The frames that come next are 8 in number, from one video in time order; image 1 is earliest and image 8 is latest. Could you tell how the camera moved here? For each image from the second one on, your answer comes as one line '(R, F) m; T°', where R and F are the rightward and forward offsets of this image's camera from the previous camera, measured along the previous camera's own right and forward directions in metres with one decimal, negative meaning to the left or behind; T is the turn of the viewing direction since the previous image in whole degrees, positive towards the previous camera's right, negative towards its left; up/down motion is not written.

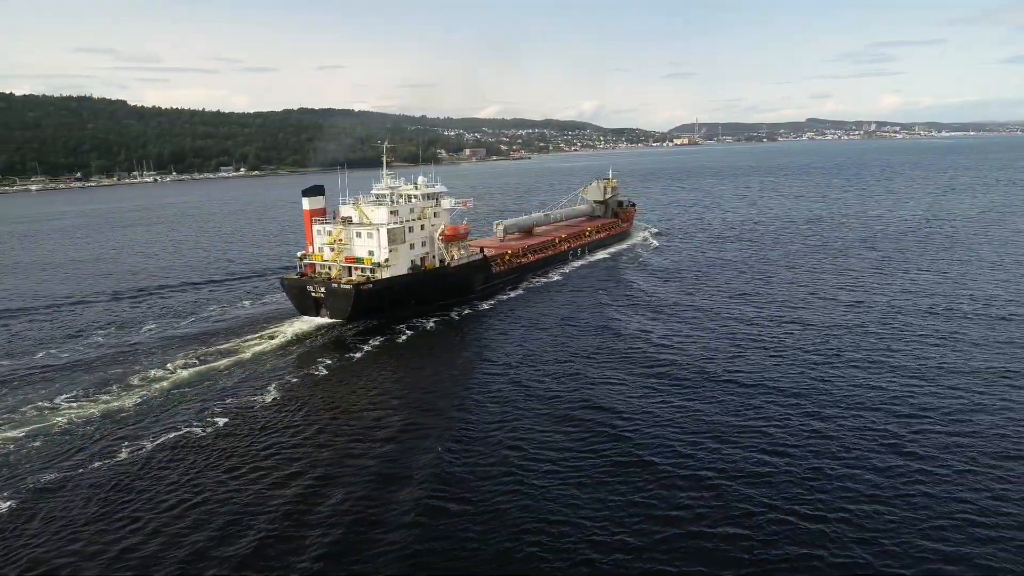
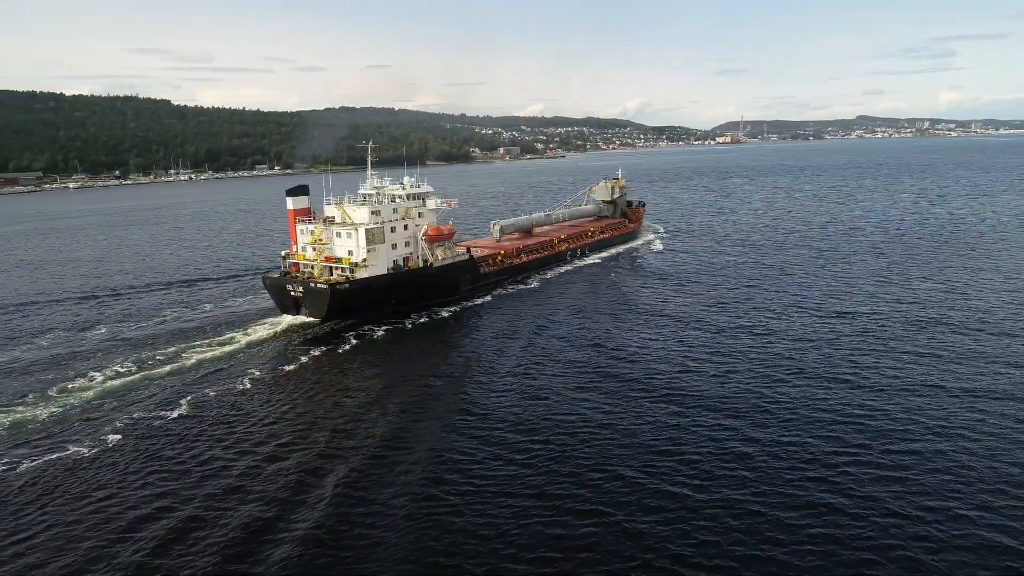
(+4.8, +2.0) m; -3°
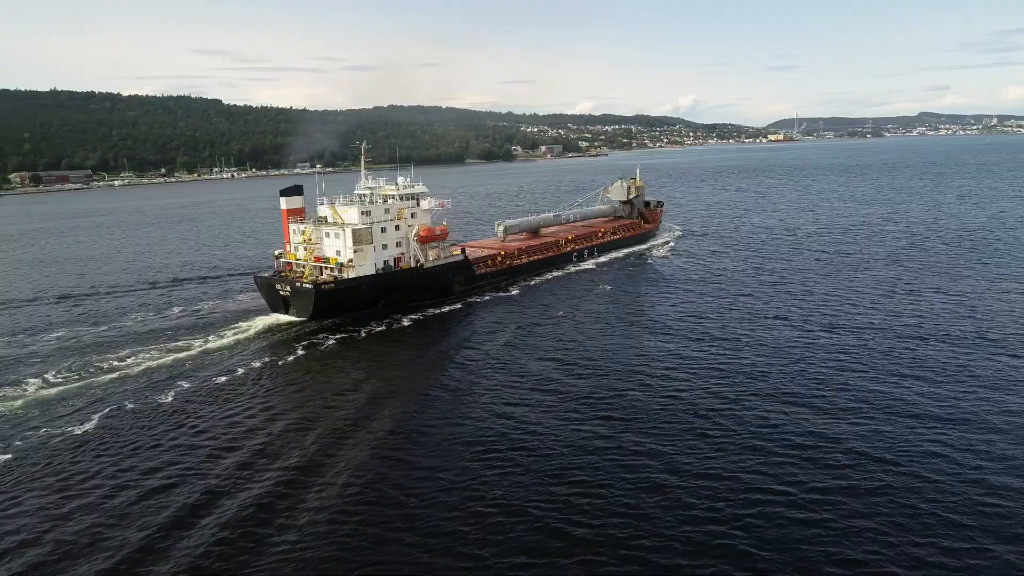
(+4.8, +2.0) m; -3°
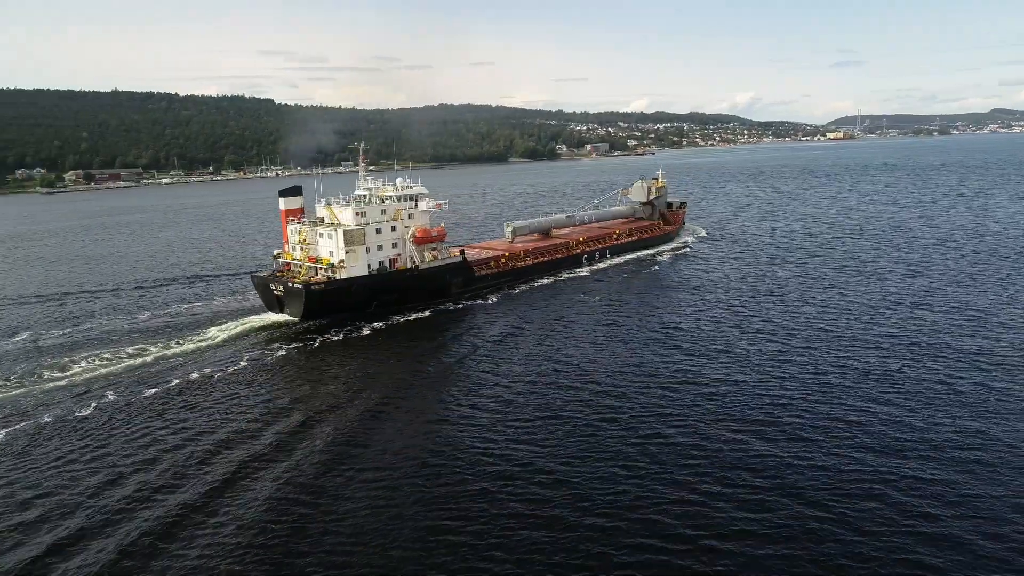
(+4.6, +2.0) m; -4°
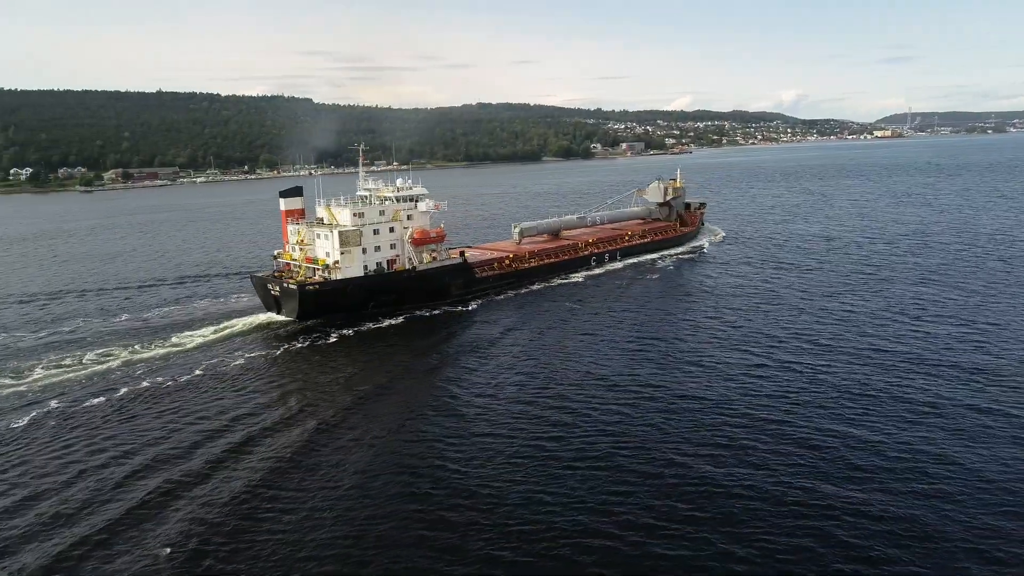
(+3.3, +1.5) m; -3°
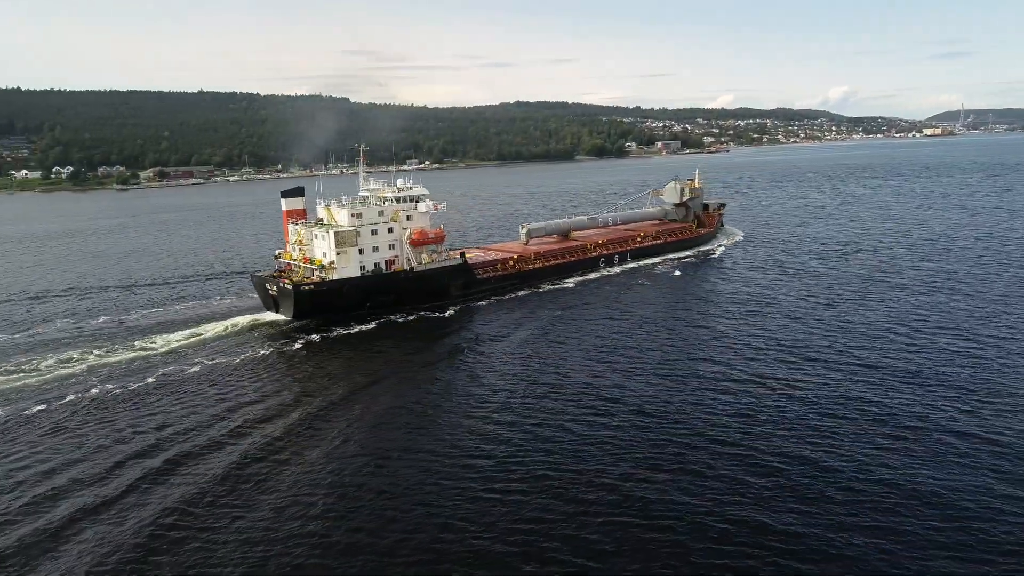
(+3.3, +1.4) m; -3°
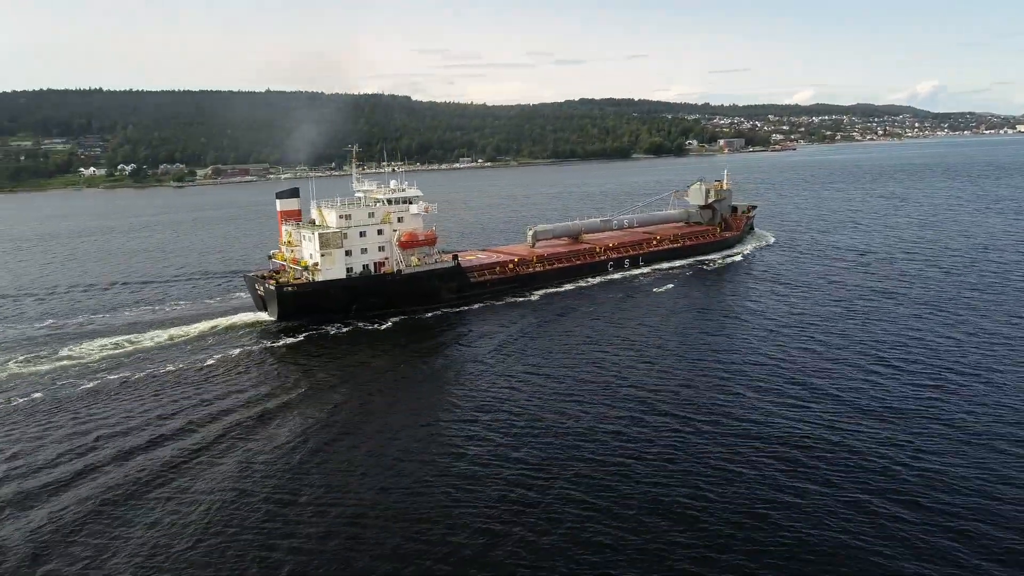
(+6.1, +2.7) m; -5°
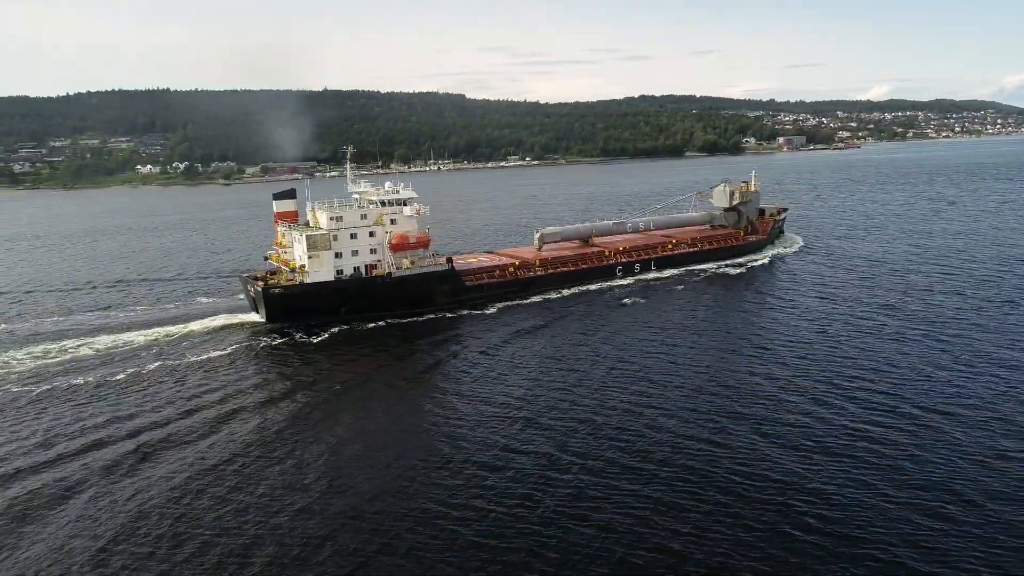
(+5.3, +2.5) m; -4°
